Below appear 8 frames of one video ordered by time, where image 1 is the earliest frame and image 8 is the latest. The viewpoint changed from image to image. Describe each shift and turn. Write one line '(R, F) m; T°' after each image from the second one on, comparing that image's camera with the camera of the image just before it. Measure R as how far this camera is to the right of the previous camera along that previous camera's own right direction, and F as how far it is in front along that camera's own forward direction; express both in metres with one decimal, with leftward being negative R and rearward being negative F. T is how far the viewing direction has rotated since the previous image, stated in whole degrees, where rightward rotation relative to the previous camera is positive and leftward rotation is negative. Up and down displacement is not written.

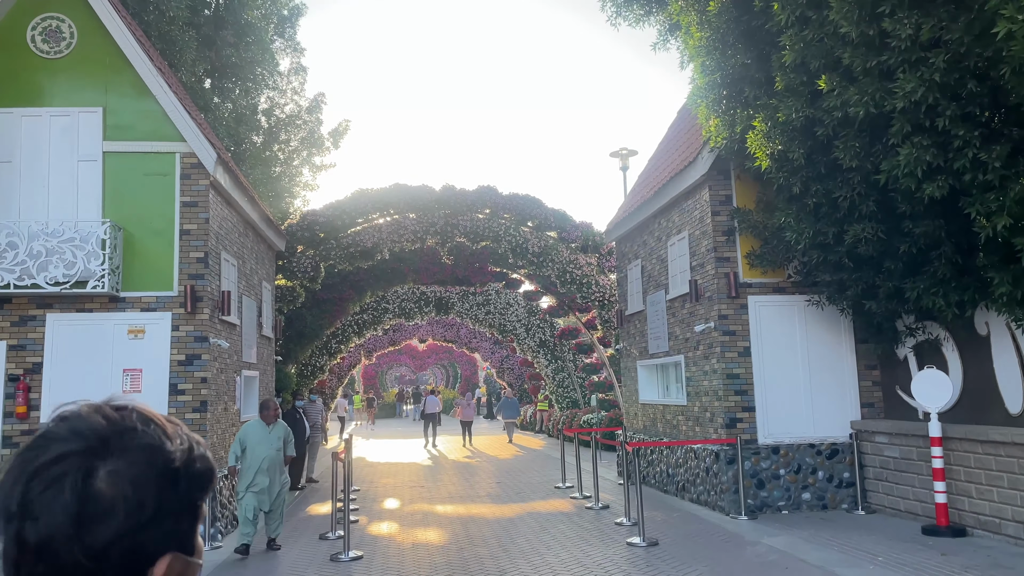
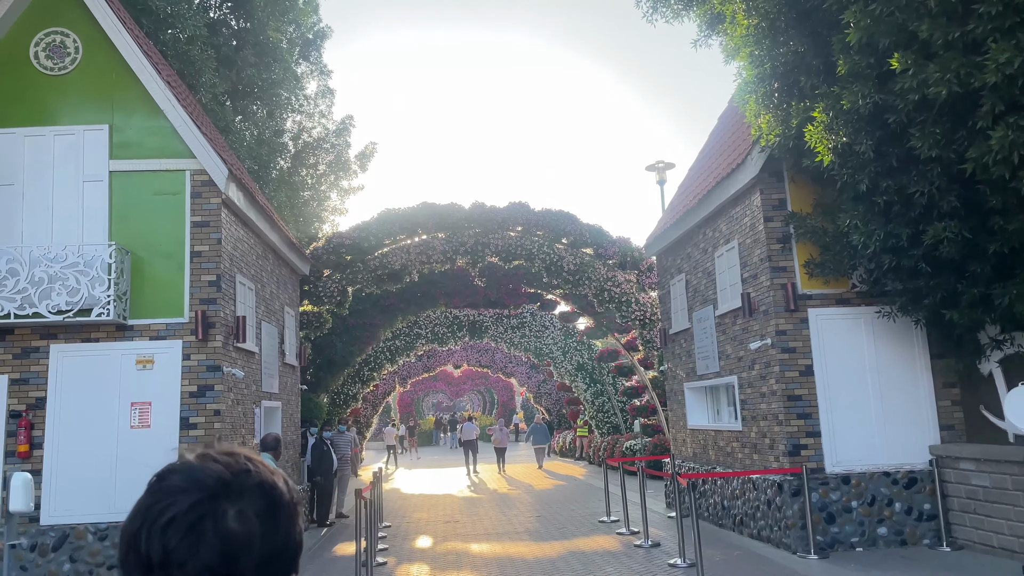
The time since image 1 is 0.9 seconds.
(0.0, +0.9) m; -2°
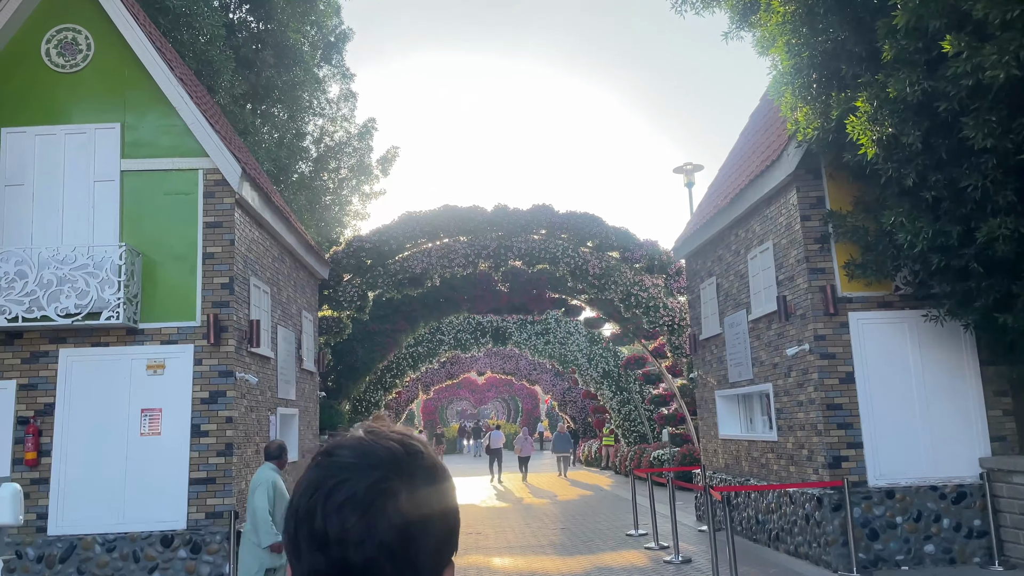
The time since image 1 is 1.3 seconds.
(0.0, +0.4) m; -2°
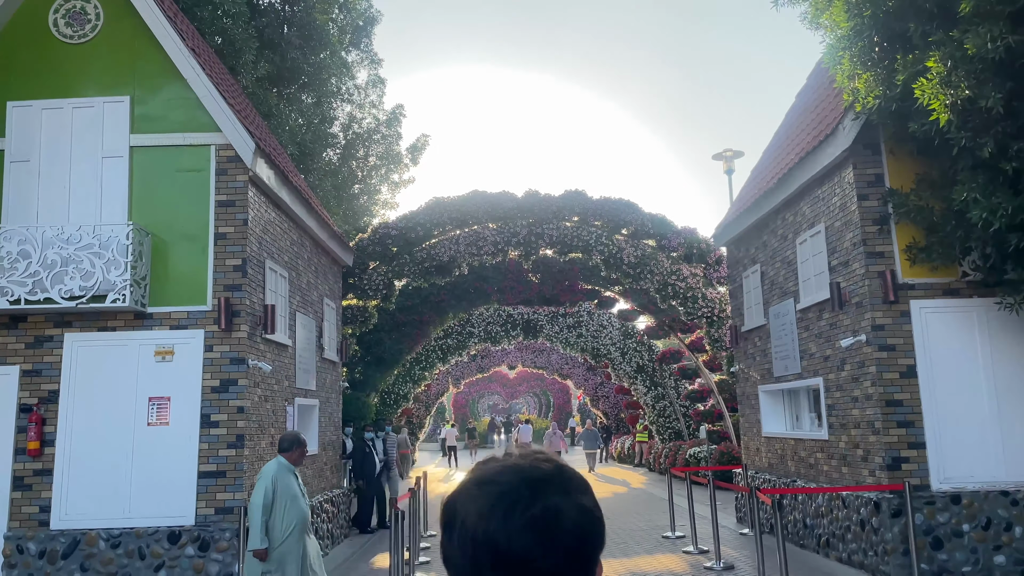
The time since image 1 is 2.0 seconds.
(0.0, +0.7) m; -2°
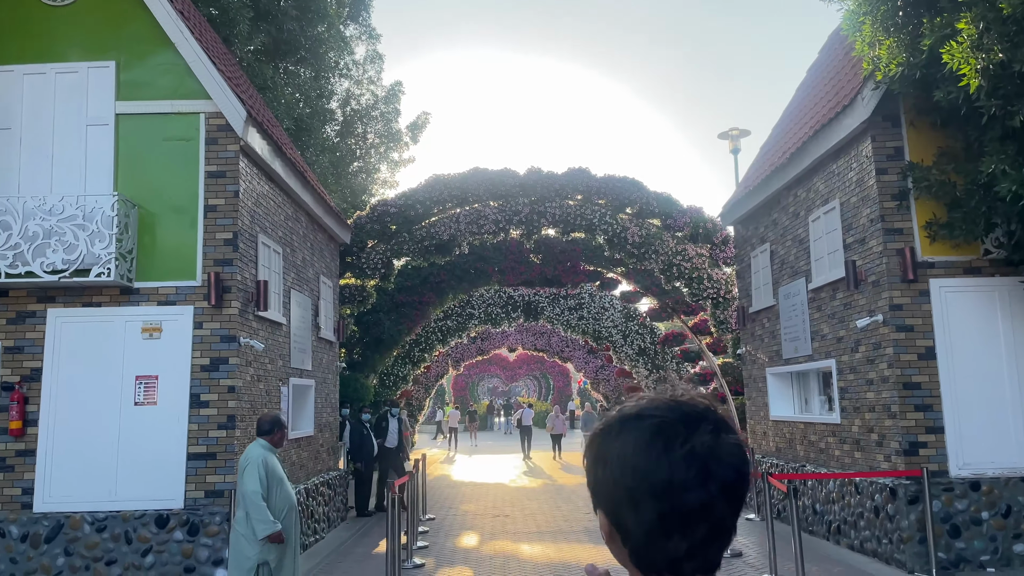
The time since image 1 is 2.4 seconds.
(0.0, +0.4) m; 0°
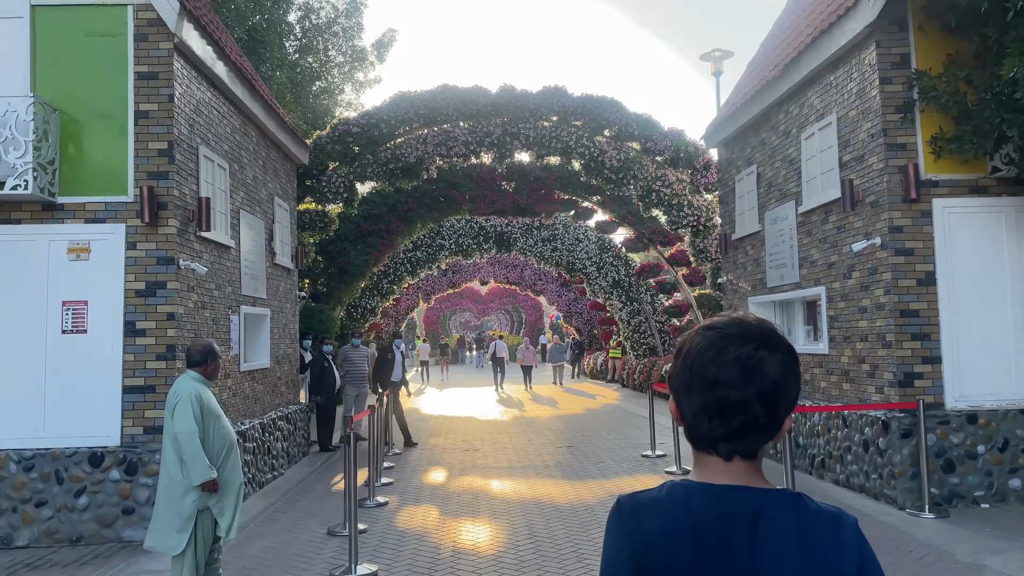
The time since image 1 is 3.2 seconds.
(0.0, +0.8) m; +2°
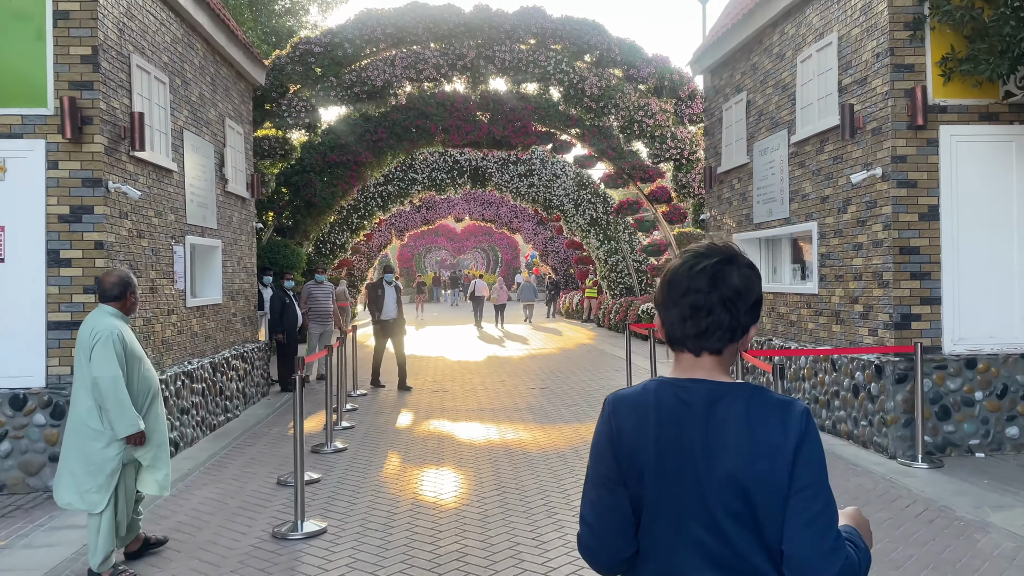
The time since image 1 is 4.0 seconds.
(+0.1, +0.7) m; +2°
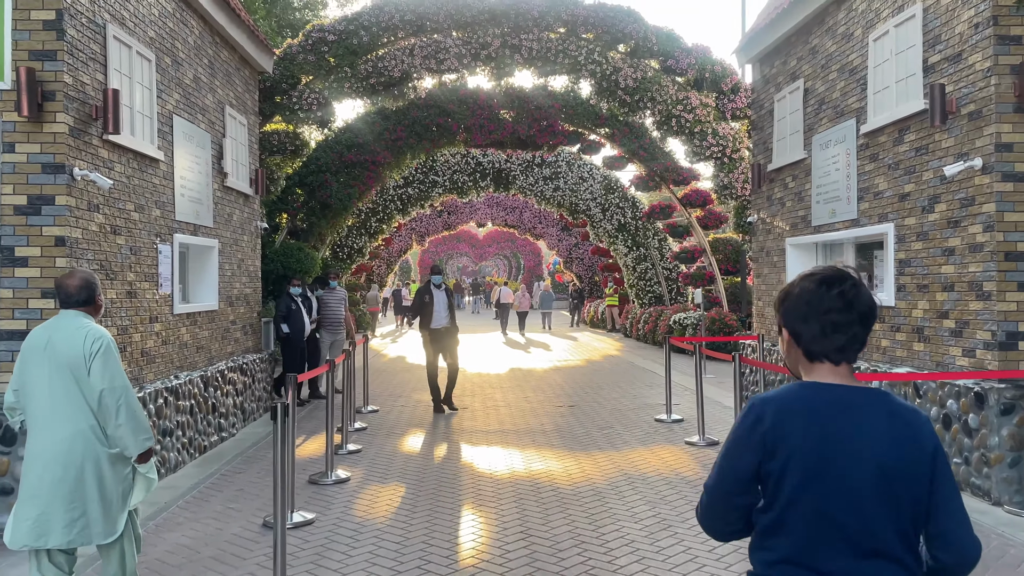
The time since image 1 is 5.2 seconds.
(-0.1, +1.1) m; -2°
